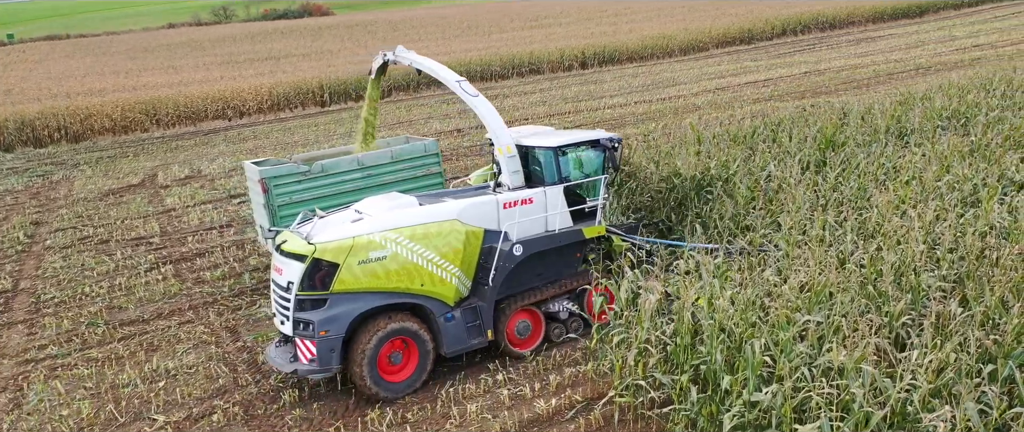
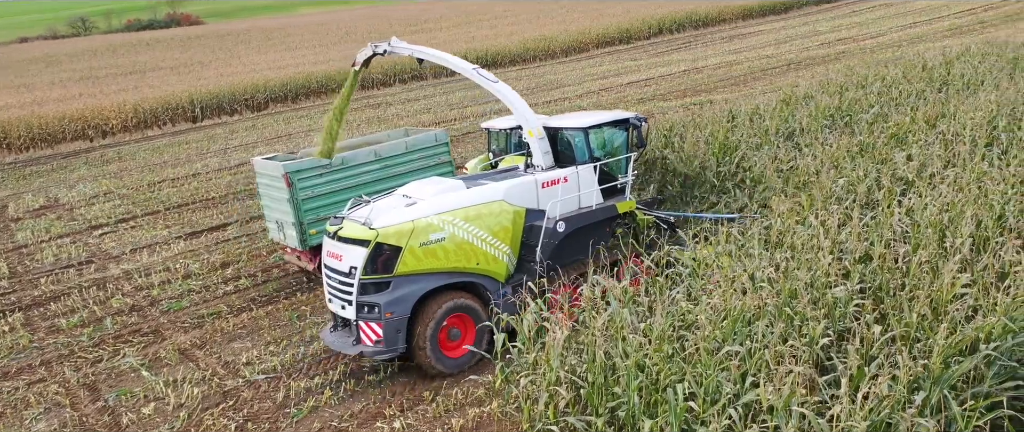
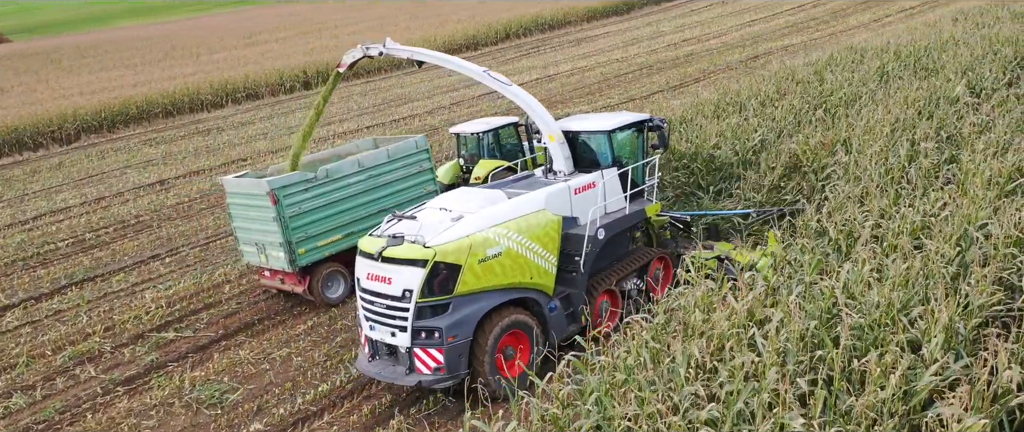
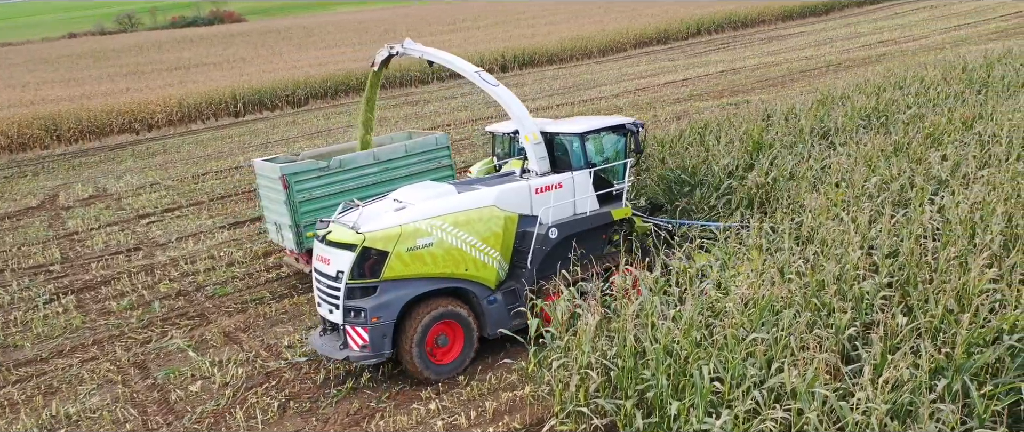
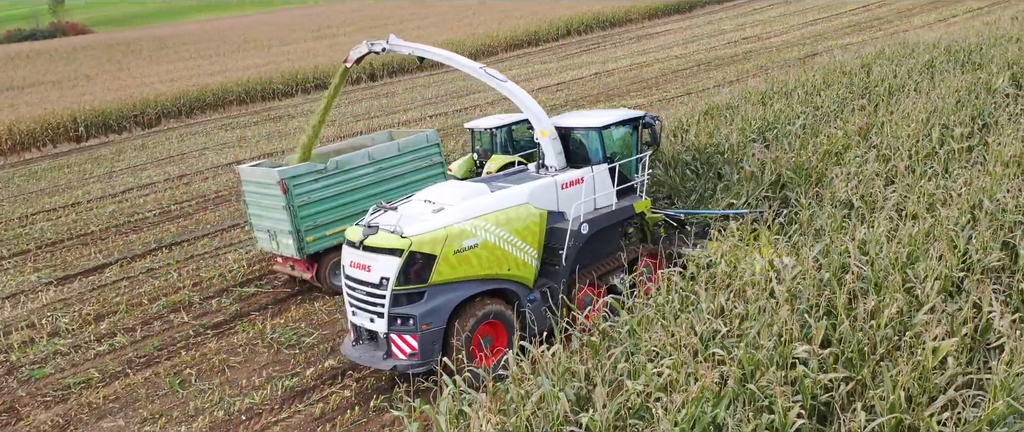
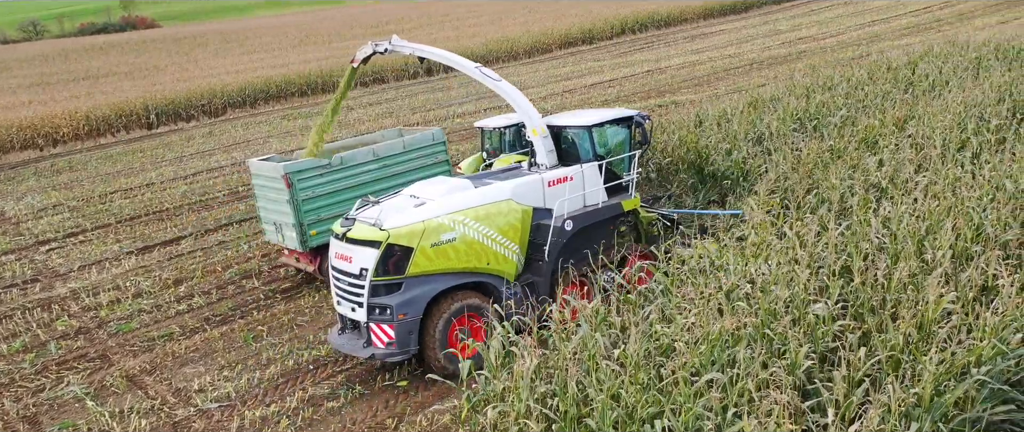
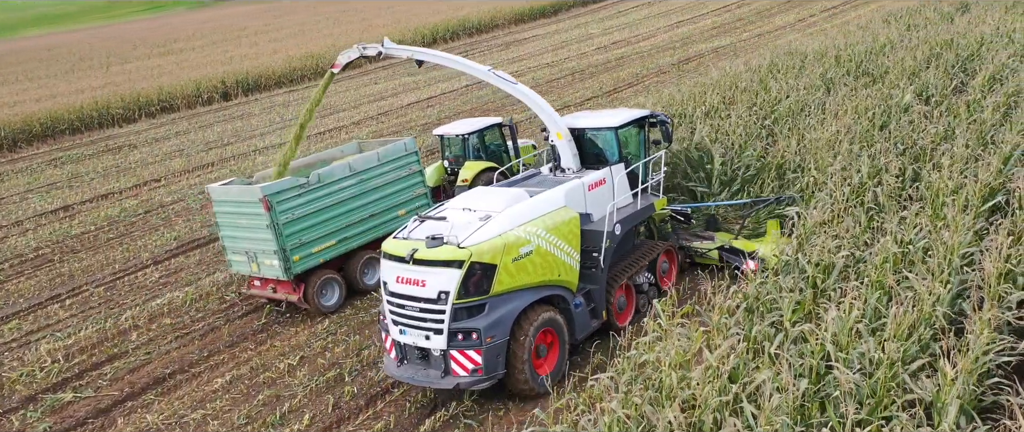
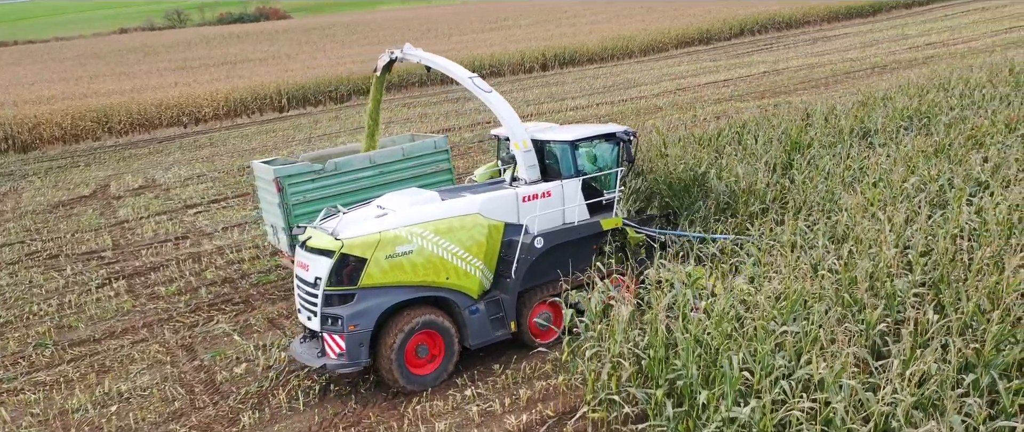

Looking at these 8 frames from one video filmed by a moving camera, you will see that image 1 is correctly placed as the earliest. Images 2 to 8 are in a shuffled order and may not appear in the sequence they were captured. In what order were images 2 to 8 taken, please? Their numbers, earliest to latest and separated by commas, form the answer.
8, 4, 2, 6, 5, 3, 7
